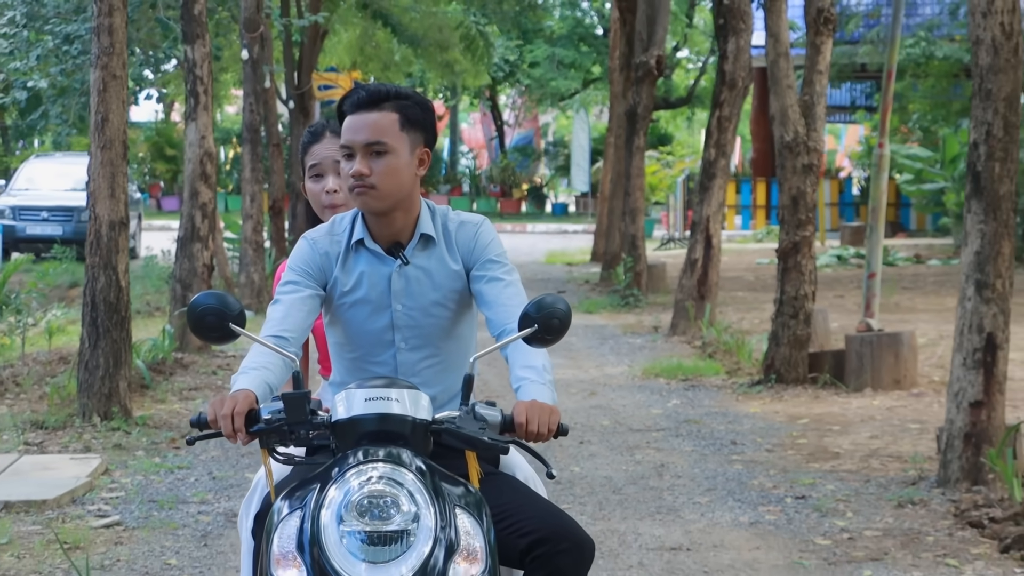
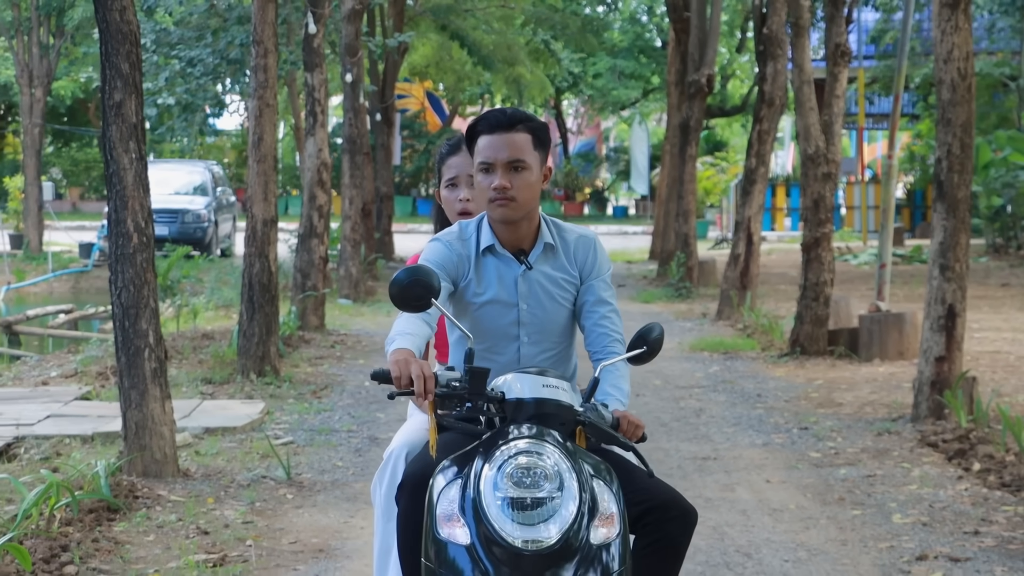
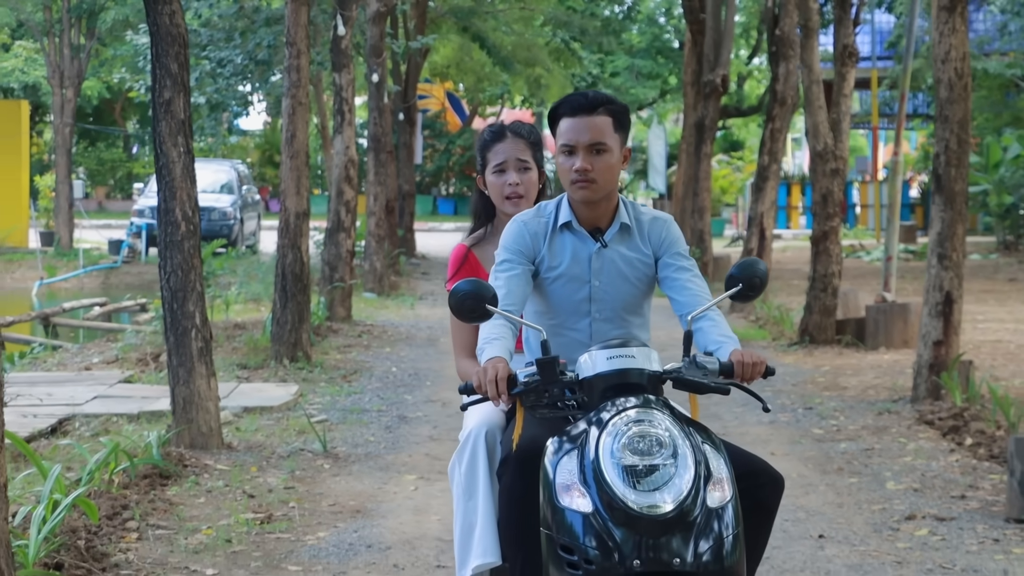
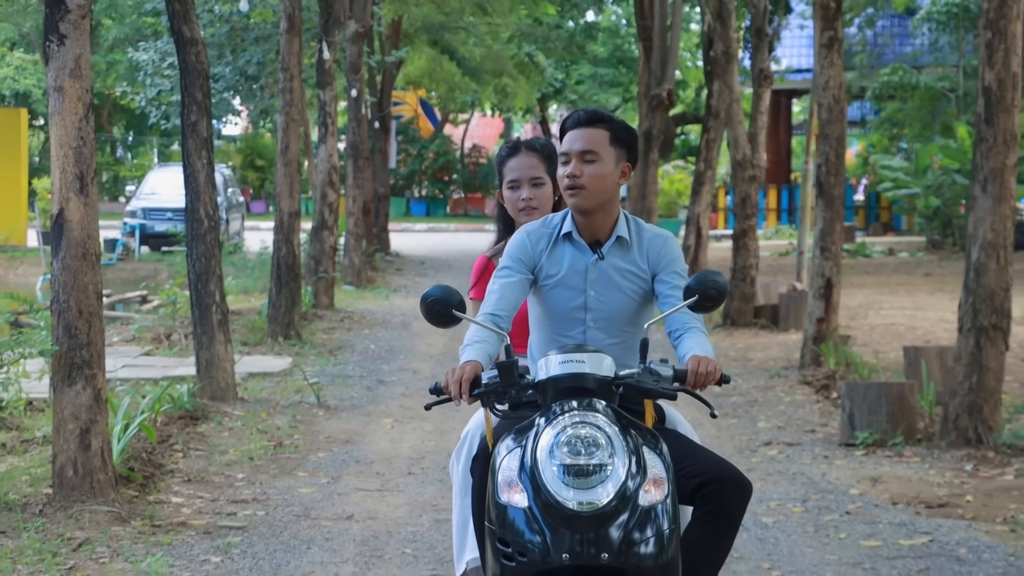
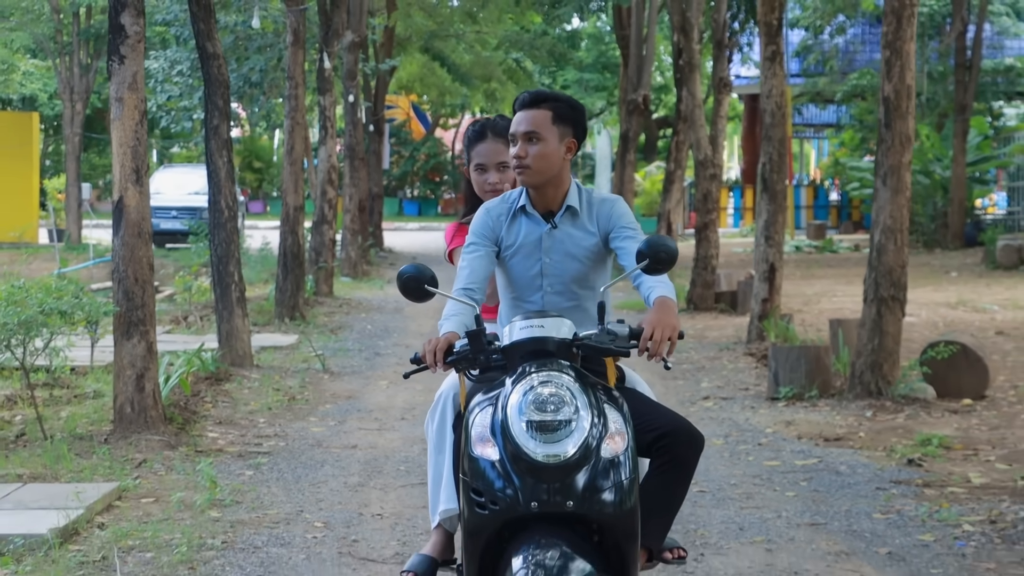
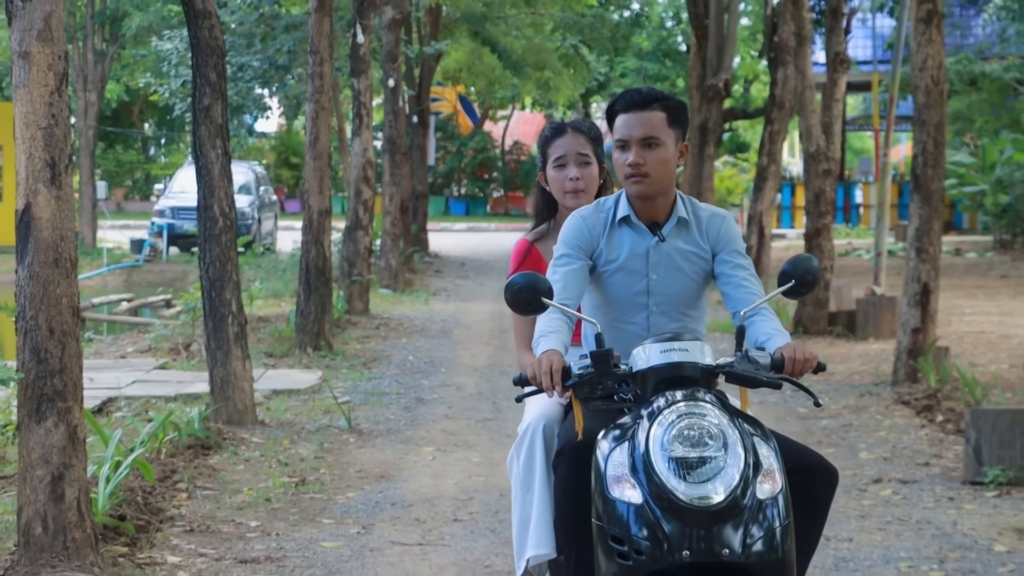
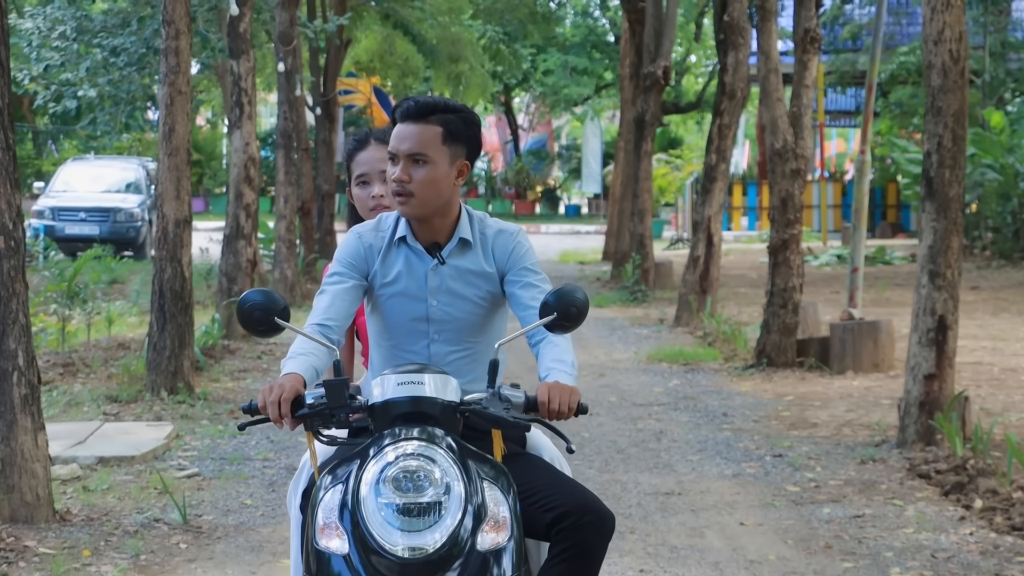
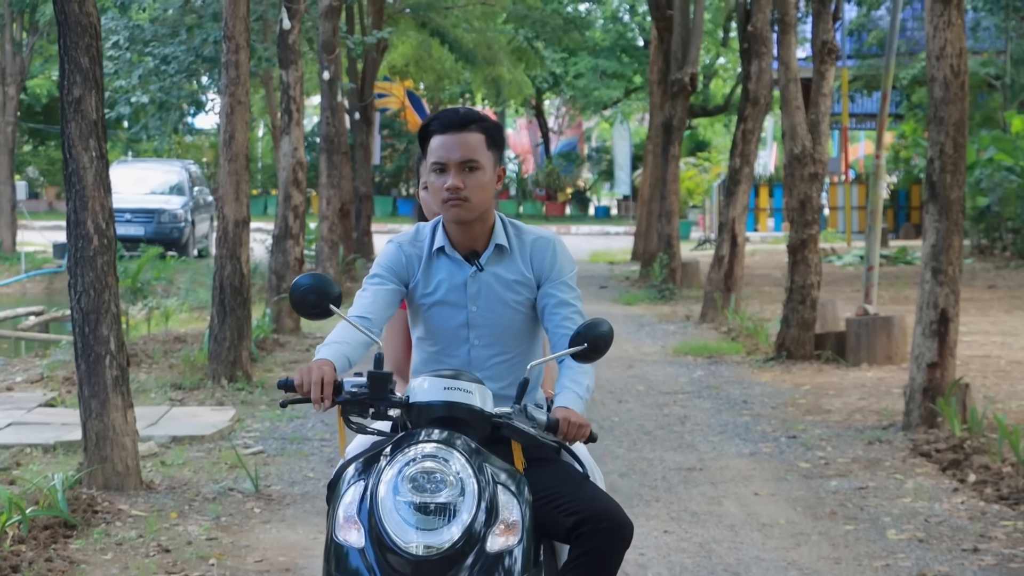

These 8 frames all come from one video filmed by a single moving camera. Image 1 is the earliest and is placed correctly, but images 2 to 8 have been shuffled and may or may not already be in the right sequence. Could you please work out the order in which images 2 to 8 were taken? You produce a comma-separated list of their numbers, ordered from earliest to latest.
7, 8, 2, 3, 6, 4, 5
